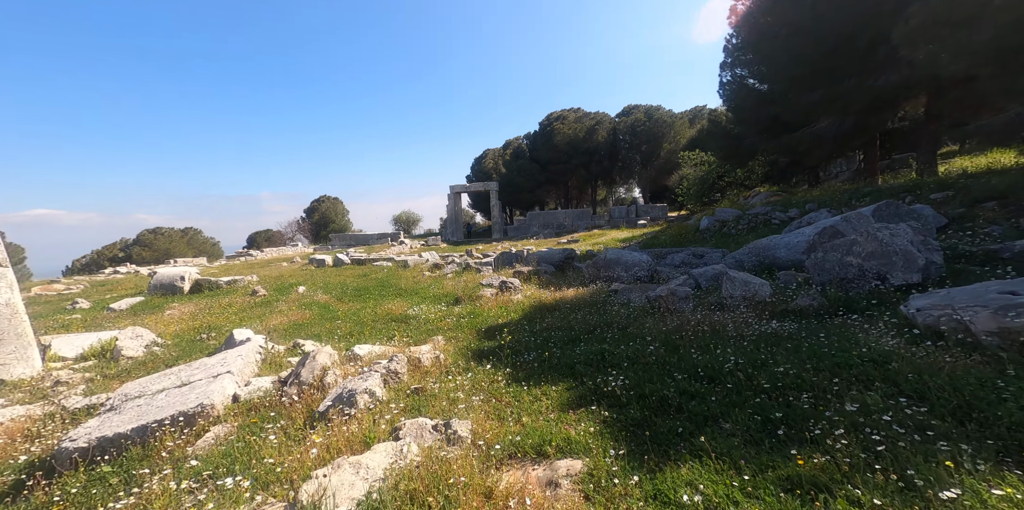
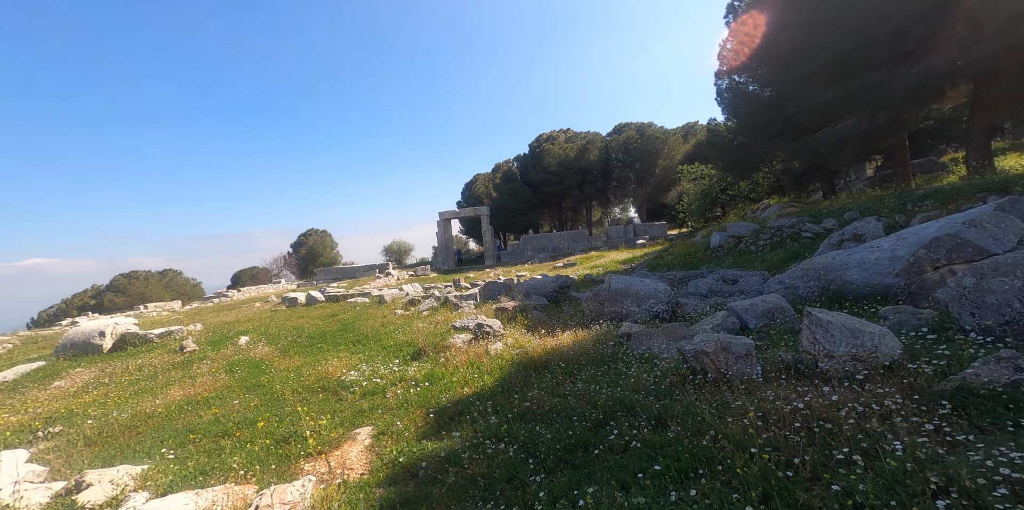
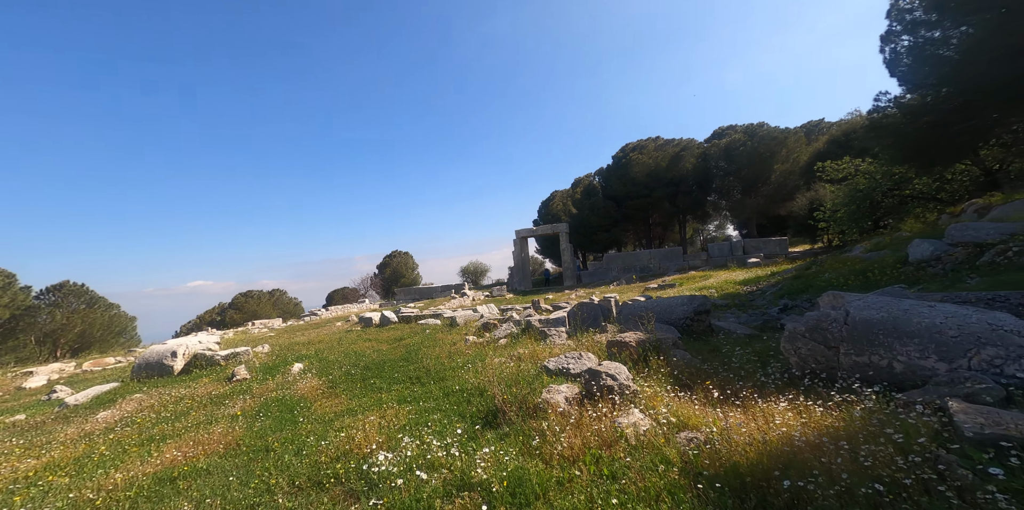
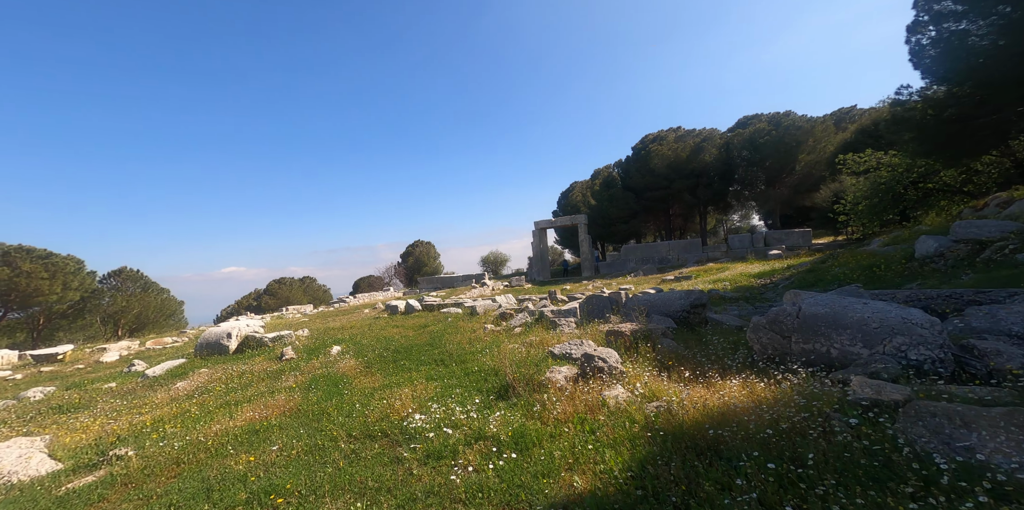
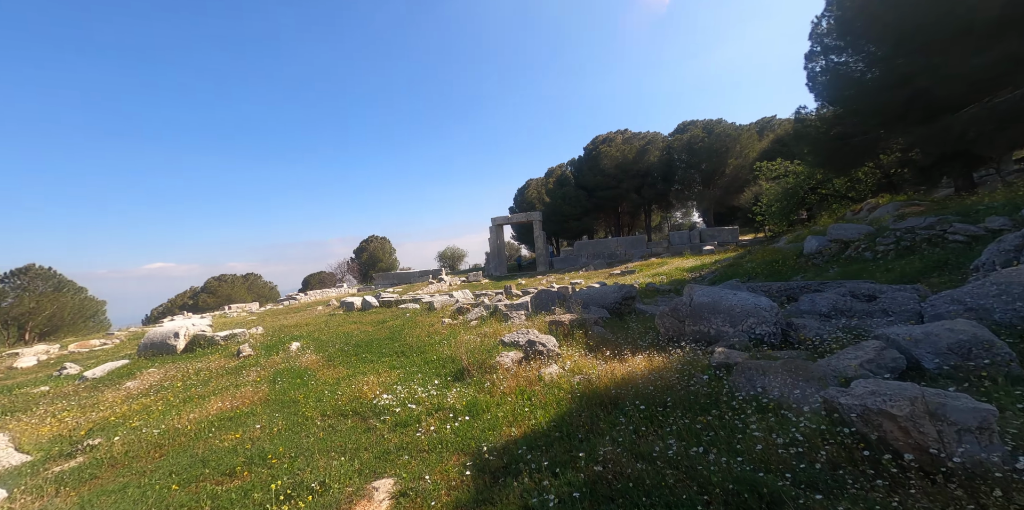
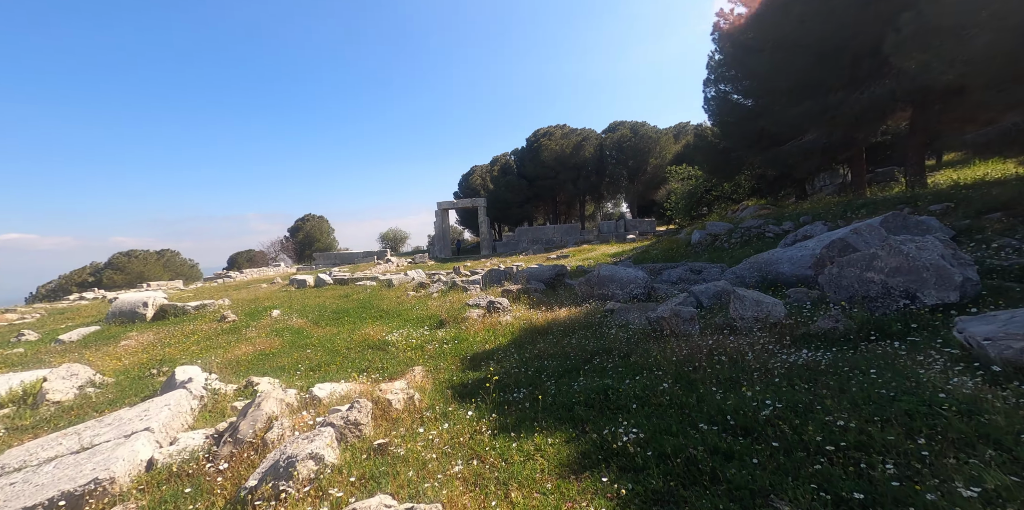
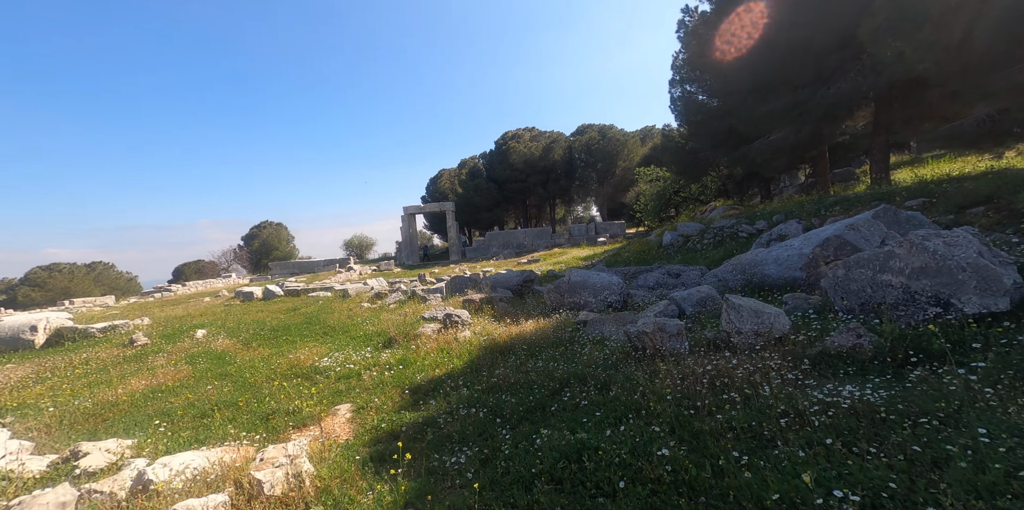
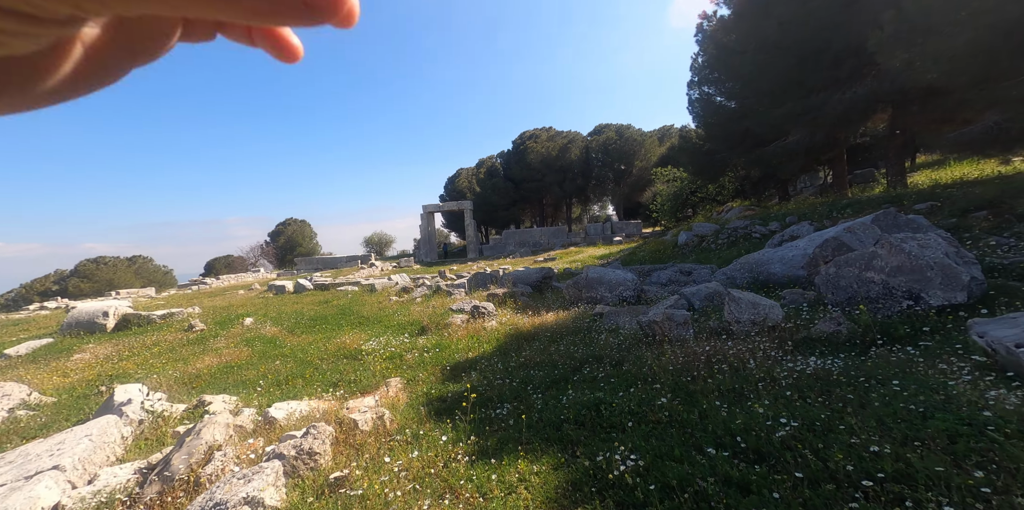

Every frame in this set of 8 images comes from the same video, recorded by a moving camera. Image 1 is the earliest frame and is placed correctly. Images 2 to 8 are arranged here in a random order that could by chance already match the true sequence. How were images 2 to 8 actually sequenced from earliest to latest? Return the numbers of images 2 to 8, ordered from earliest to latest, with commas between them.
6, 8, 7, 2, 5, 4, 3
